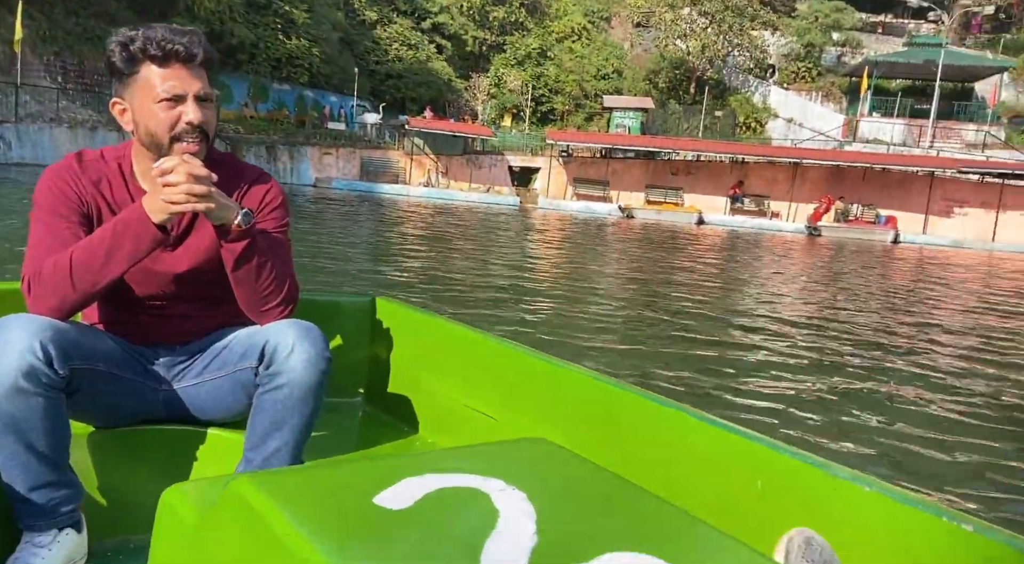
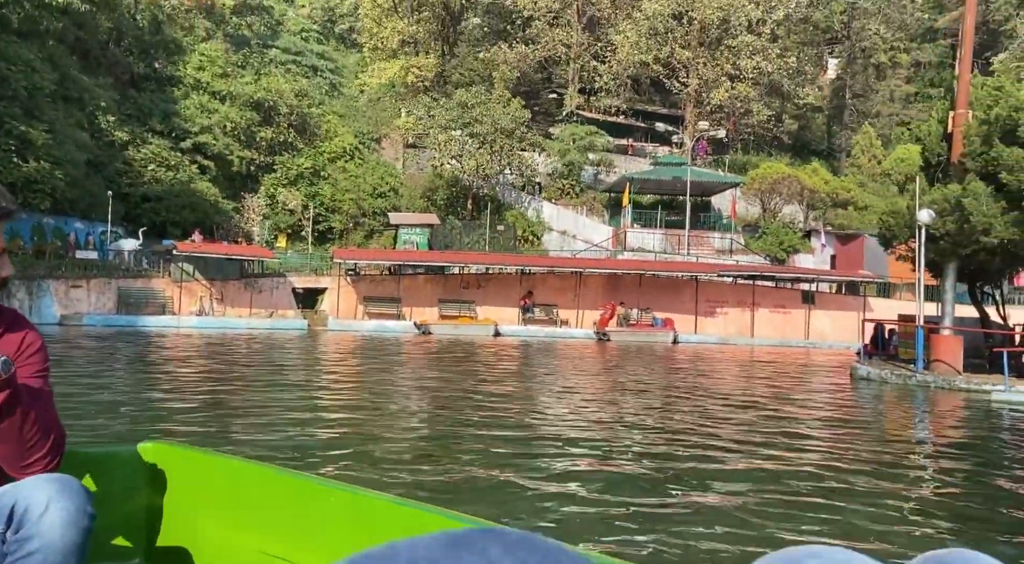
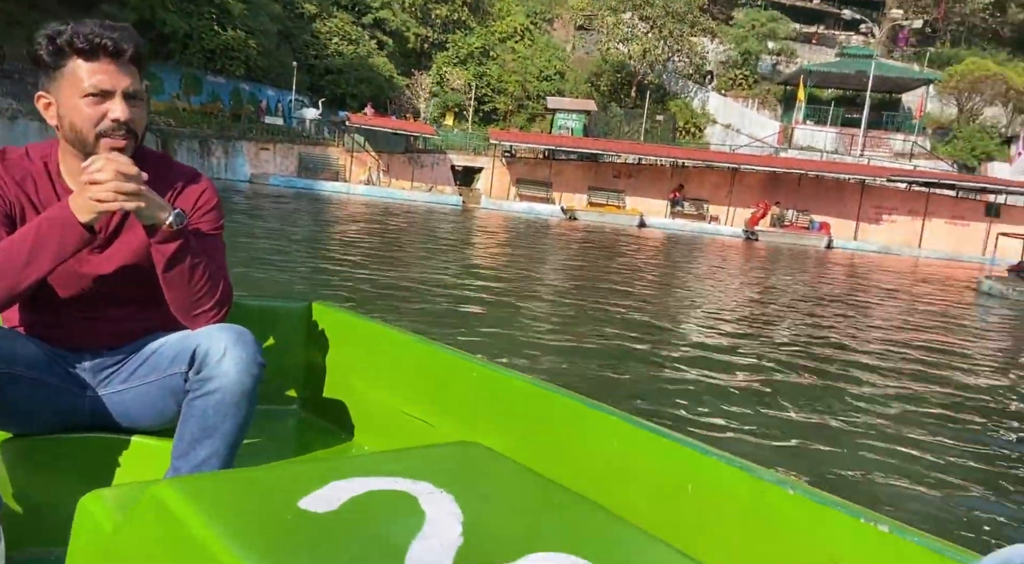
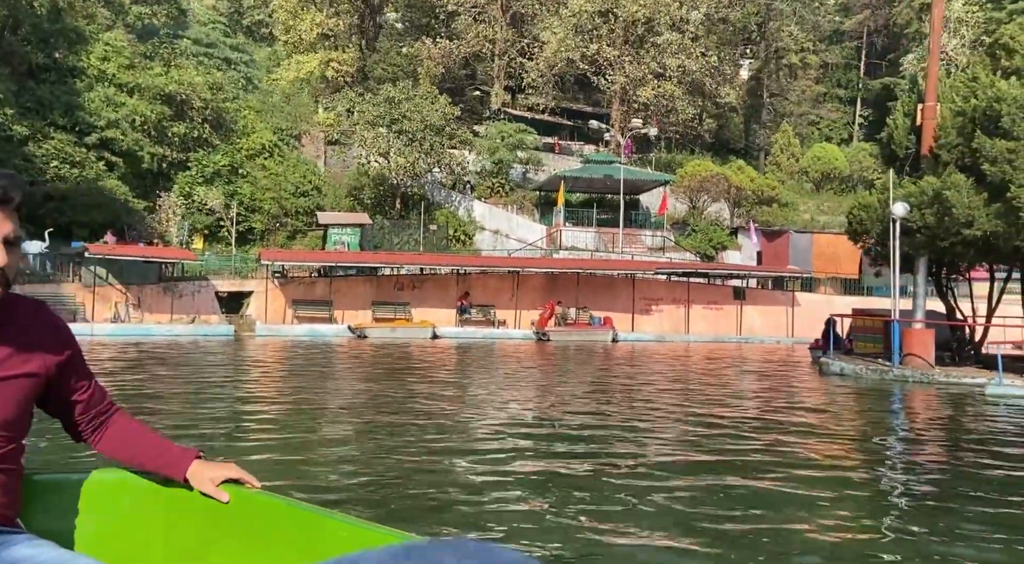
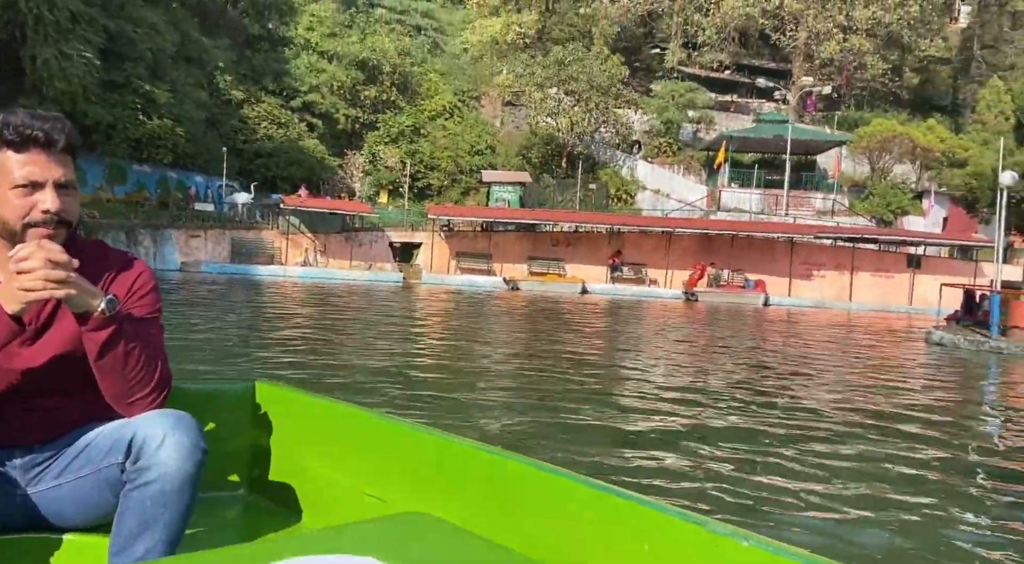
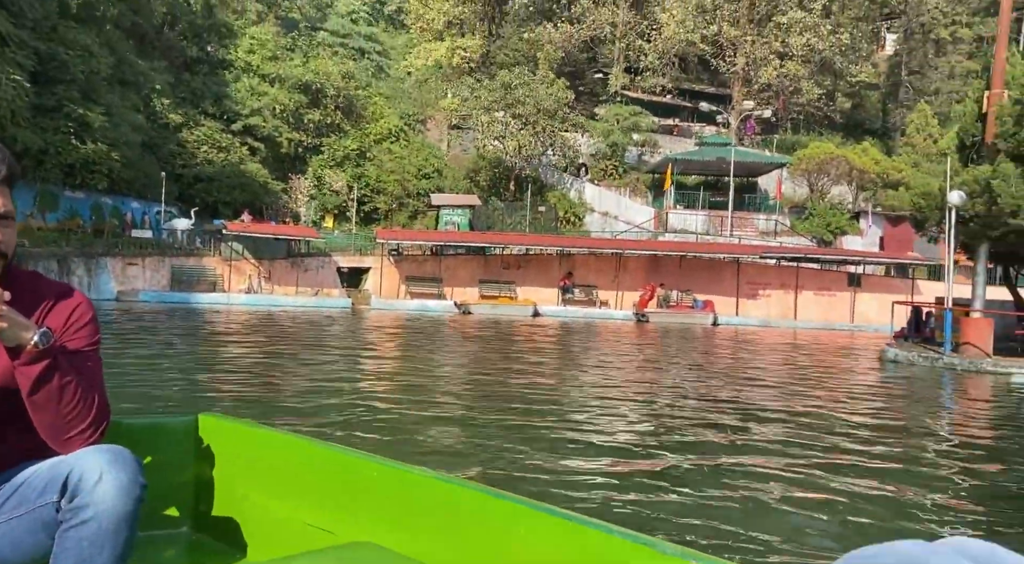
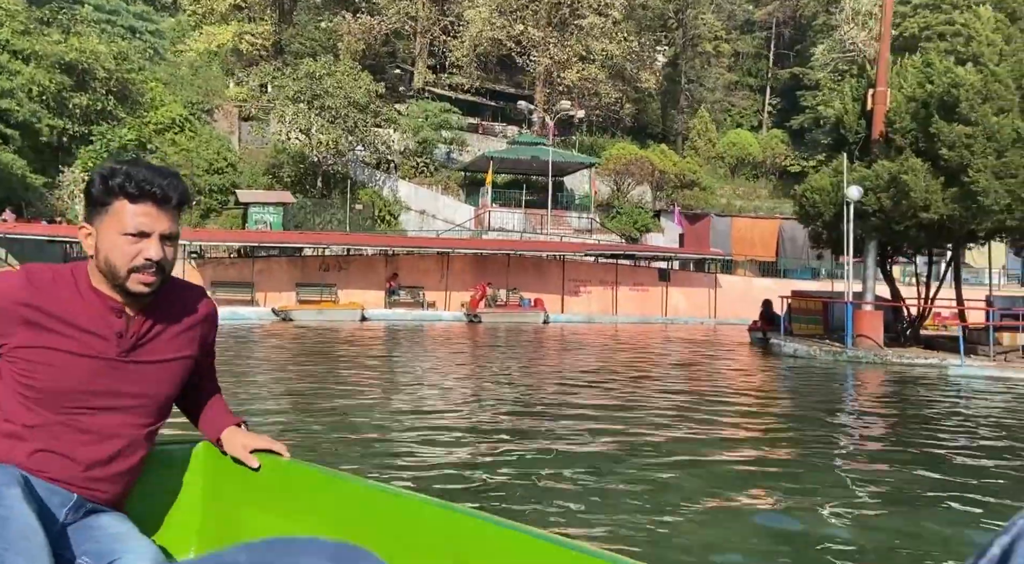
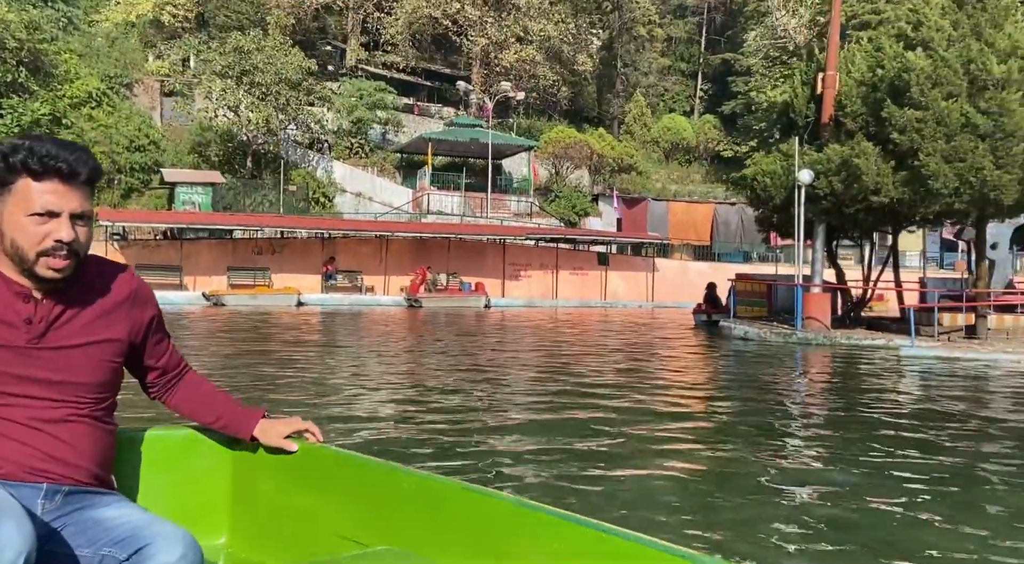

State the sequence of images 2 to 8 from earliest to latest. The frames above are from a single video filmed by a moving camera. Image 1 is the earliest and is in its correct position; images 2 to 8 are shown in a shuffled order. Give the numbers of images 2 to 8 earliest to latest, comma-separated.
3, 5, 6, 2, 4, 7, 8
